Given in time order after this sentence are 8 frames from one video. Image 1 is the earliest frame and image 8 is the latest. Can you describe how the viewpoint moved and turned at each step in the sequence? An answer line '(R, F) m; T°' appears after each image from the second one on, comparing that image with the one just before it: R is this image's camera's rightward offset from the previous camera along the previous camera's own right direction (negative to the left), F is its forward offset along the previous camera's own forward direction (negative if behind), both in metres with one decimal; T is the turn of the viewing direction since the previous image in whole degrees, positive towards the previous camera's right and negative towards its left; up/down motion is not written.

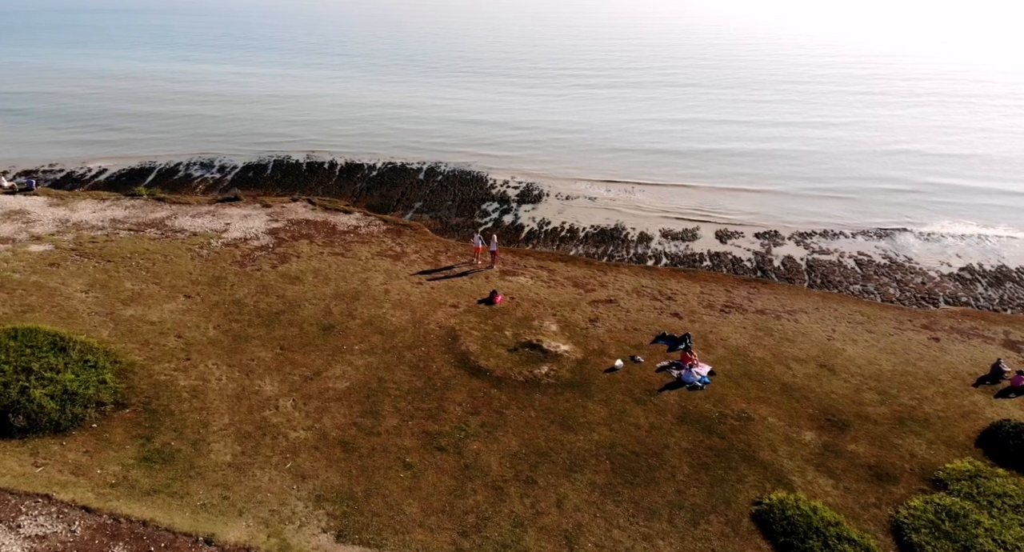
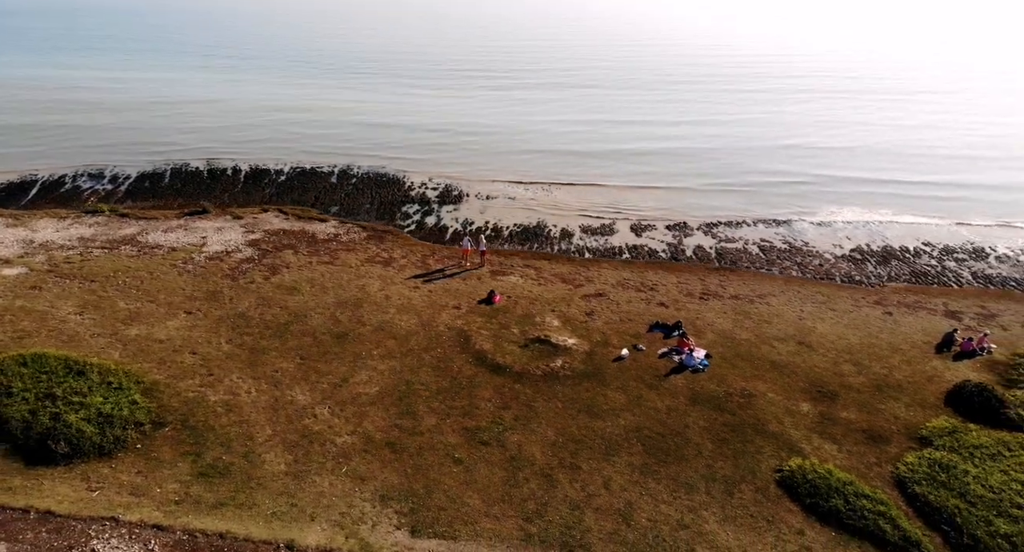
(-3.7, -0.8) m; +7°
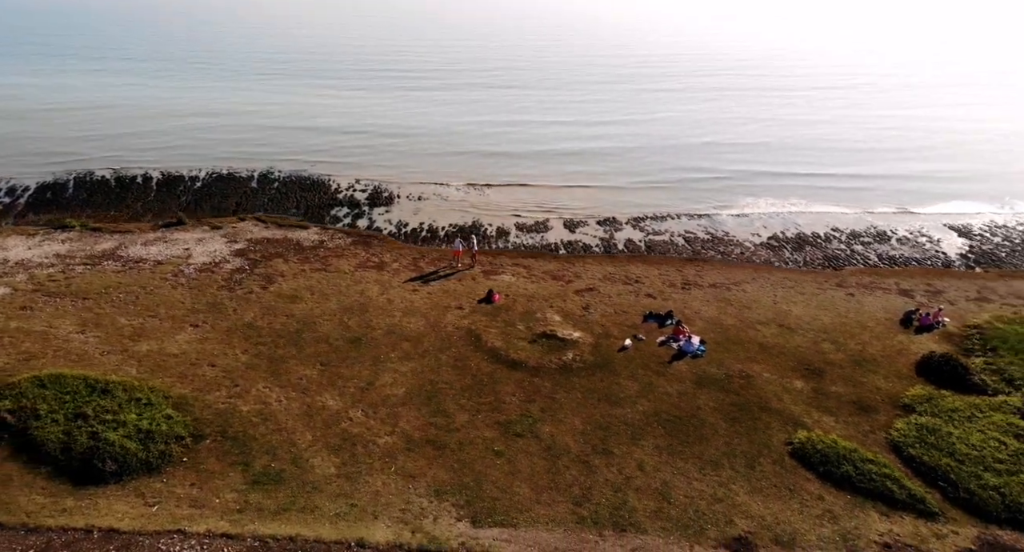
(-3.2, -0.7) m; +6°
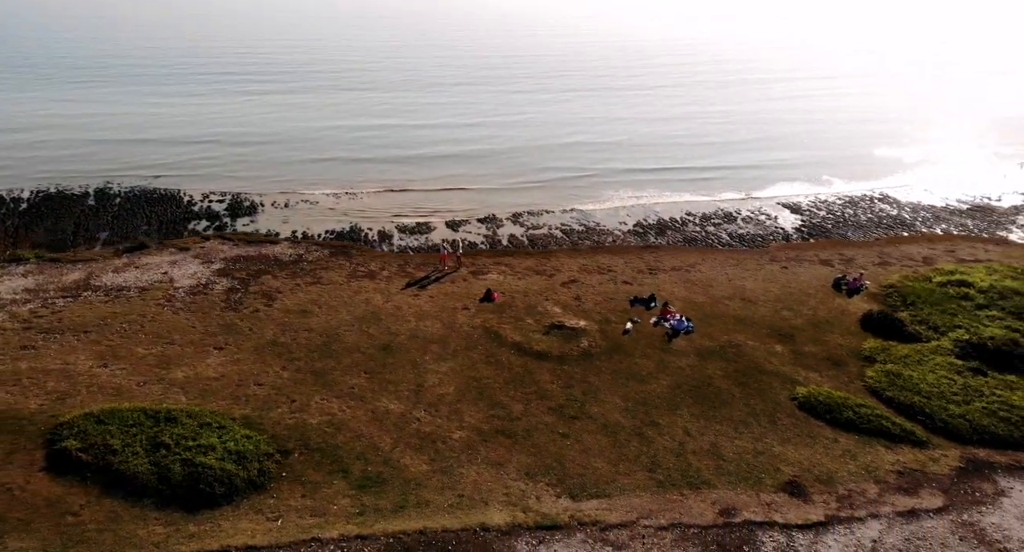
(-6.1, -1.1) m; +10°
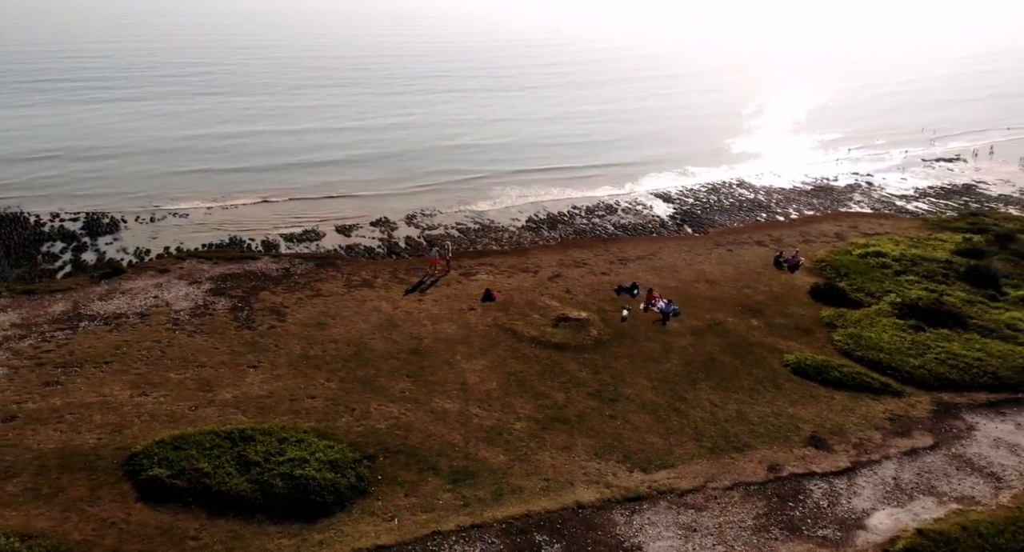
(-5.7, -1.0) m; +9°
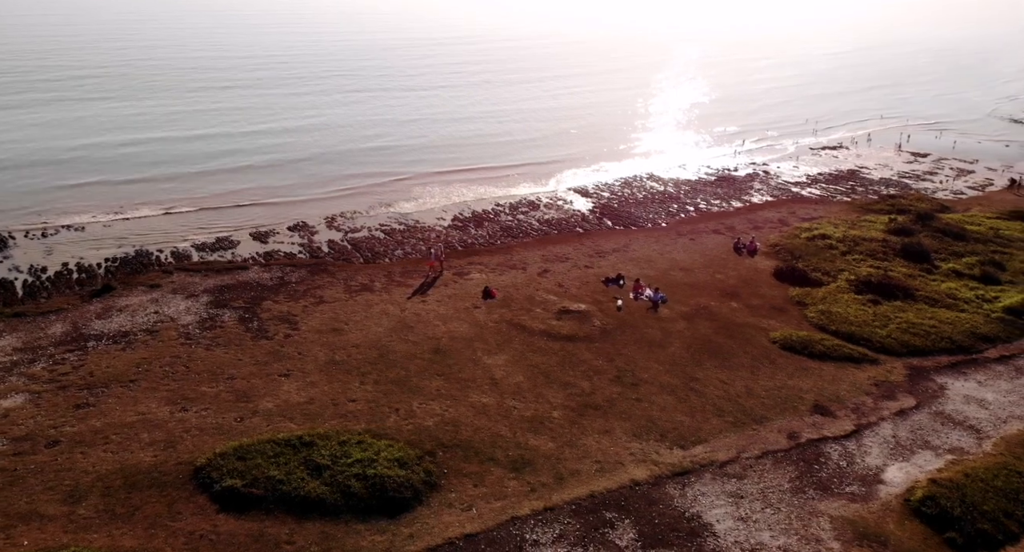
(-4.1, -0.9) m; +7°
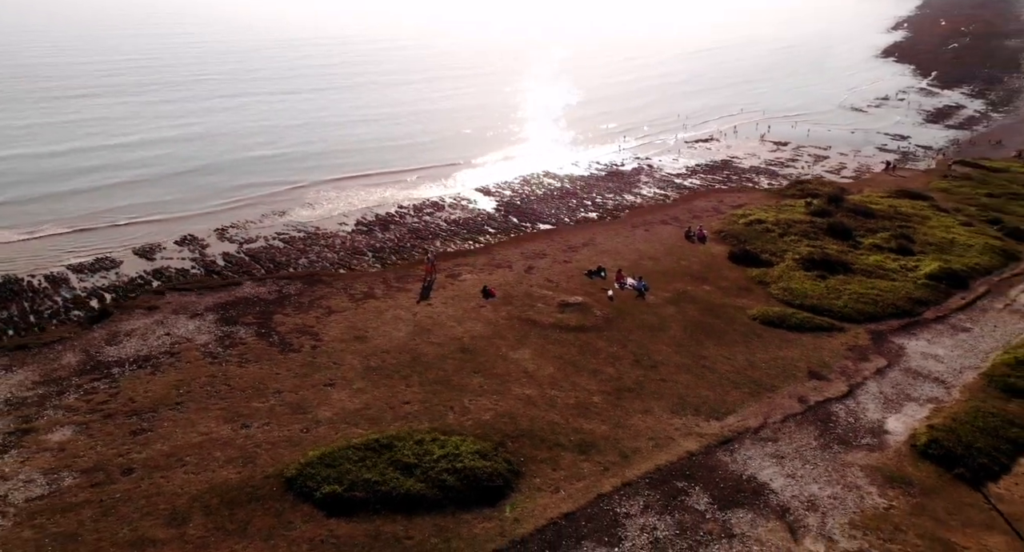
(-5.4, -1.1) m; +8°
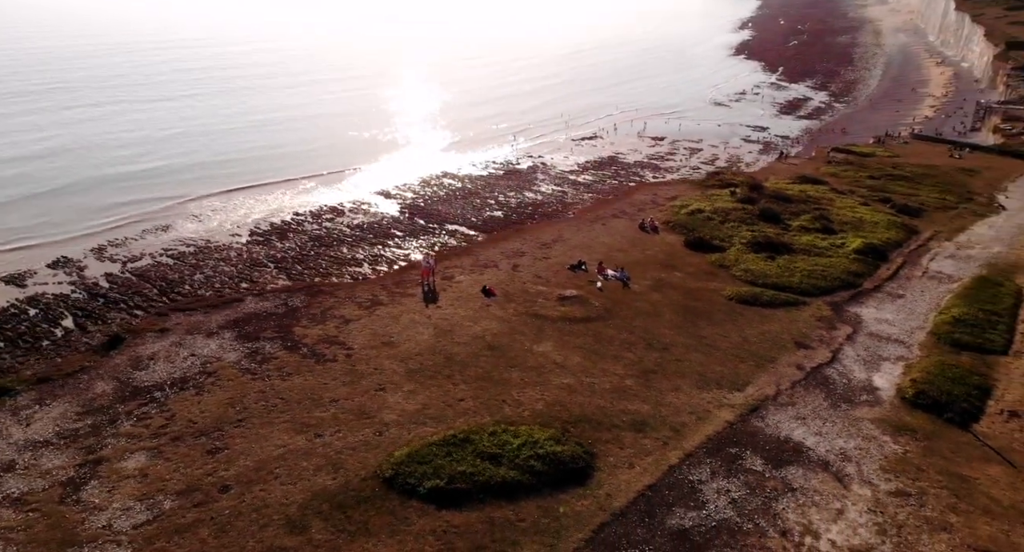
(-5.7, -1.3) m; +8°
